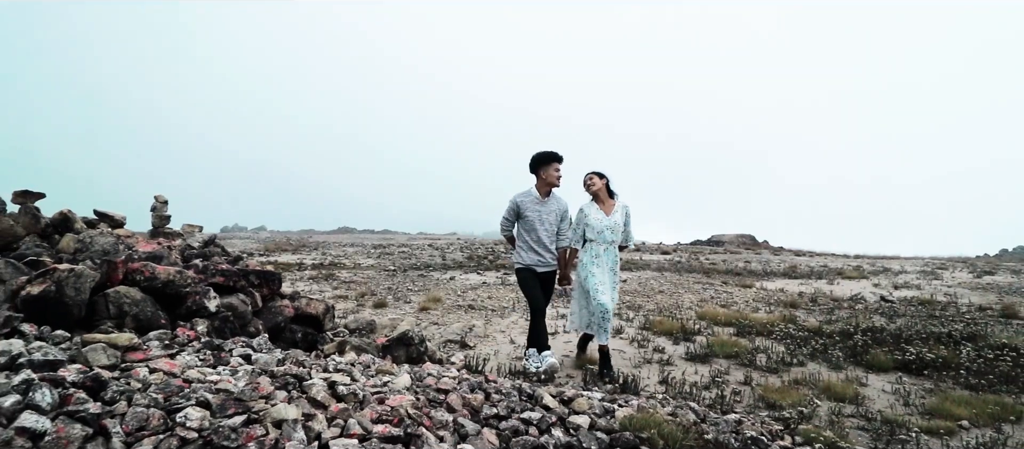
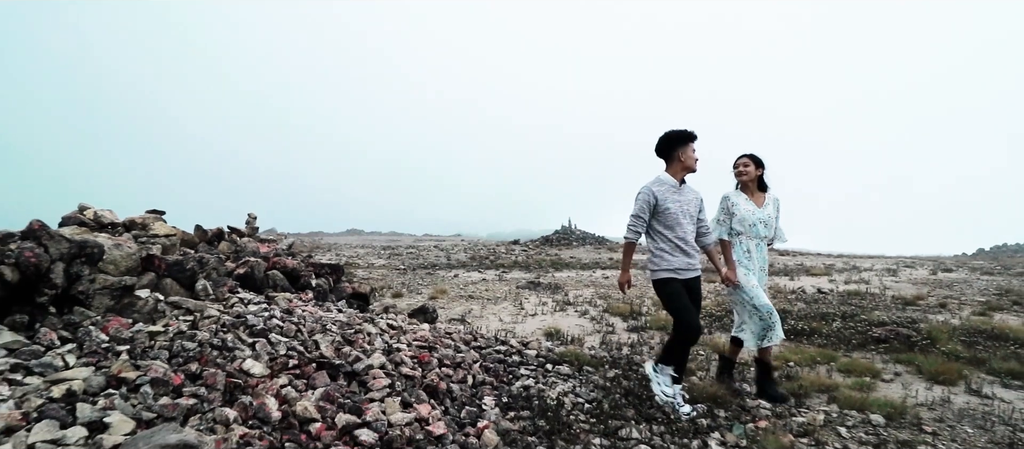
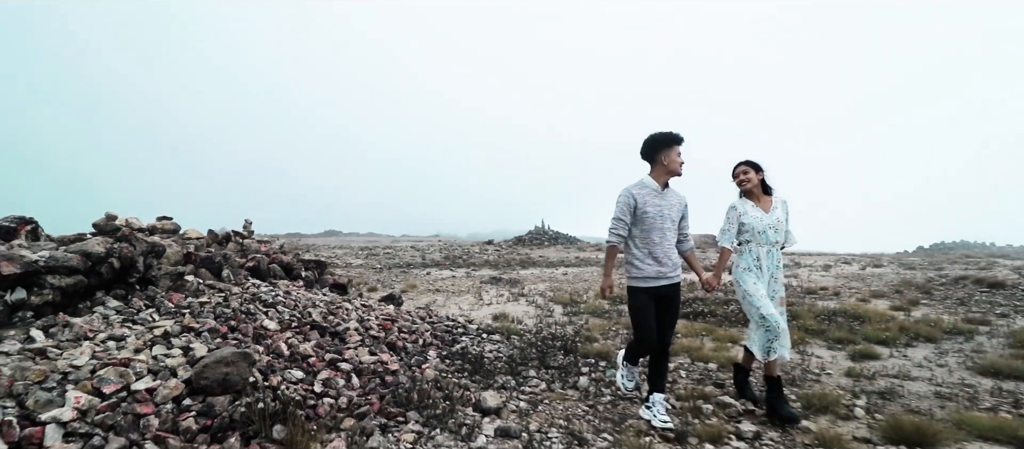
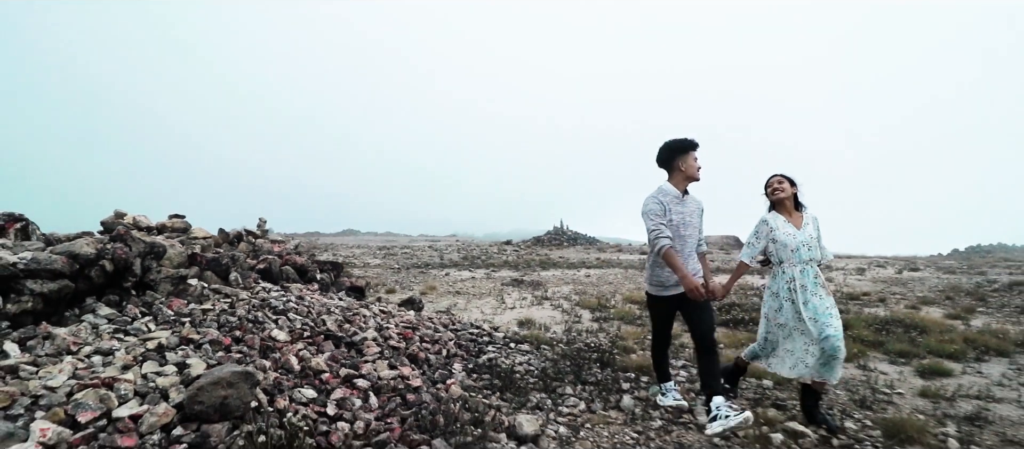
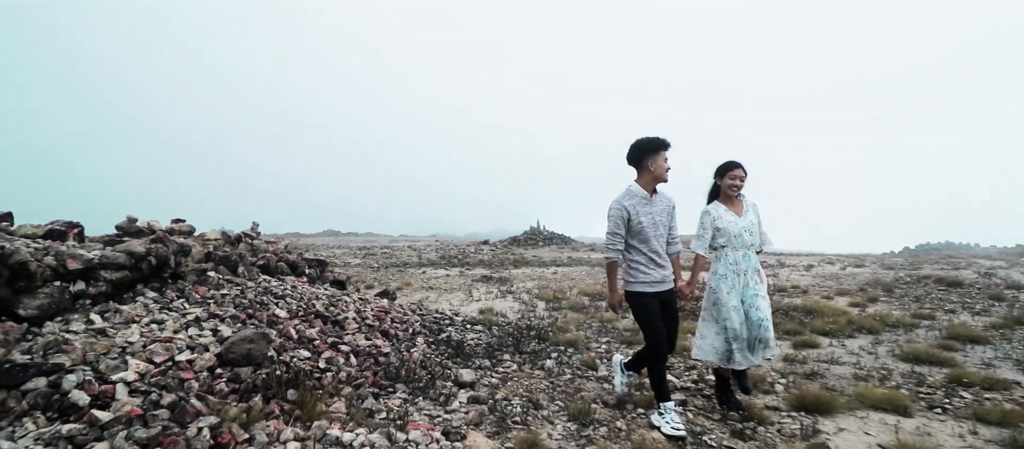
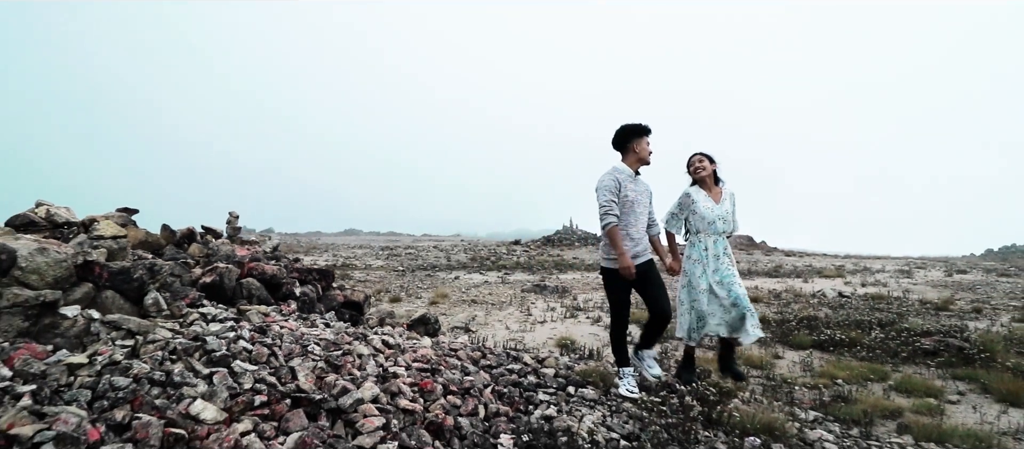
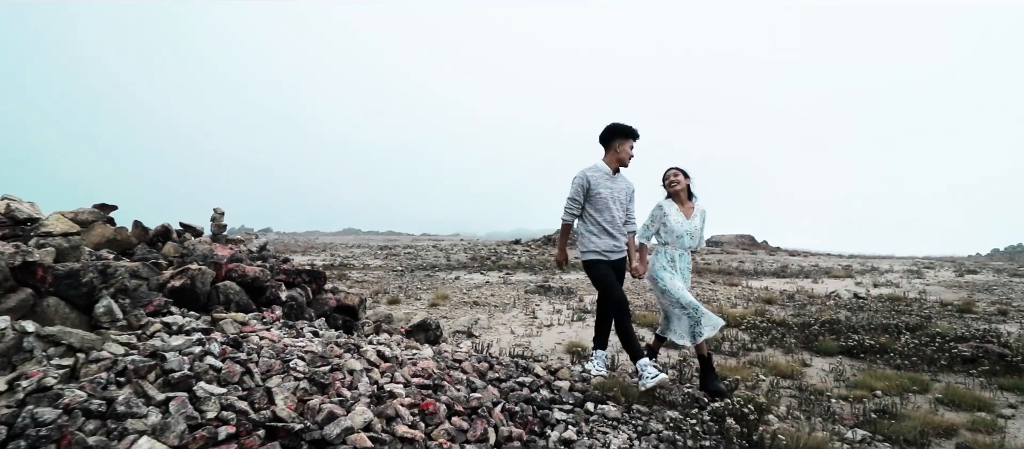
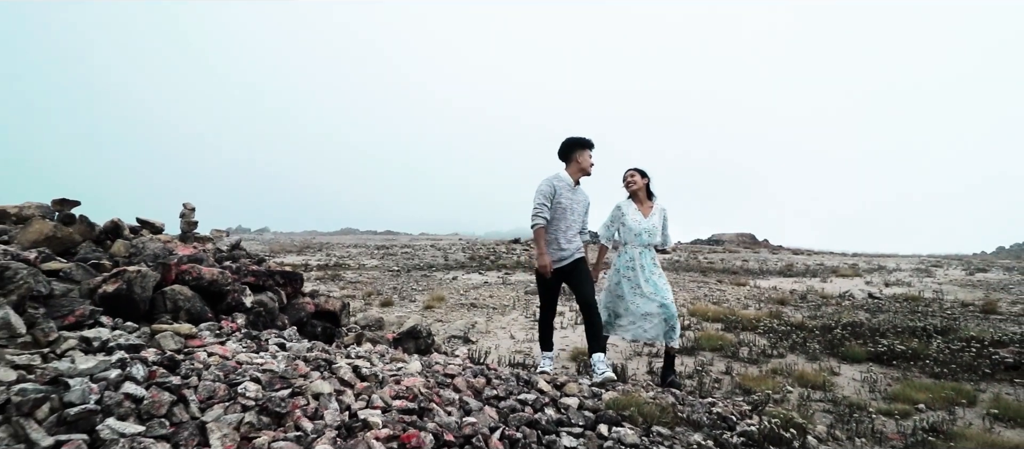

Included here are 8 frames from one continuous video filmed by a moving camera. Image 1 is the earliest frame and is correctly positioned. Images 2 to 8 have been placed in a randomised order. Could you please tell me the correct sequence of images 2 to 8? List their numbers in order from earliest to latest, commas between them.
8, 7, 6, 2, 4, 3, 5
